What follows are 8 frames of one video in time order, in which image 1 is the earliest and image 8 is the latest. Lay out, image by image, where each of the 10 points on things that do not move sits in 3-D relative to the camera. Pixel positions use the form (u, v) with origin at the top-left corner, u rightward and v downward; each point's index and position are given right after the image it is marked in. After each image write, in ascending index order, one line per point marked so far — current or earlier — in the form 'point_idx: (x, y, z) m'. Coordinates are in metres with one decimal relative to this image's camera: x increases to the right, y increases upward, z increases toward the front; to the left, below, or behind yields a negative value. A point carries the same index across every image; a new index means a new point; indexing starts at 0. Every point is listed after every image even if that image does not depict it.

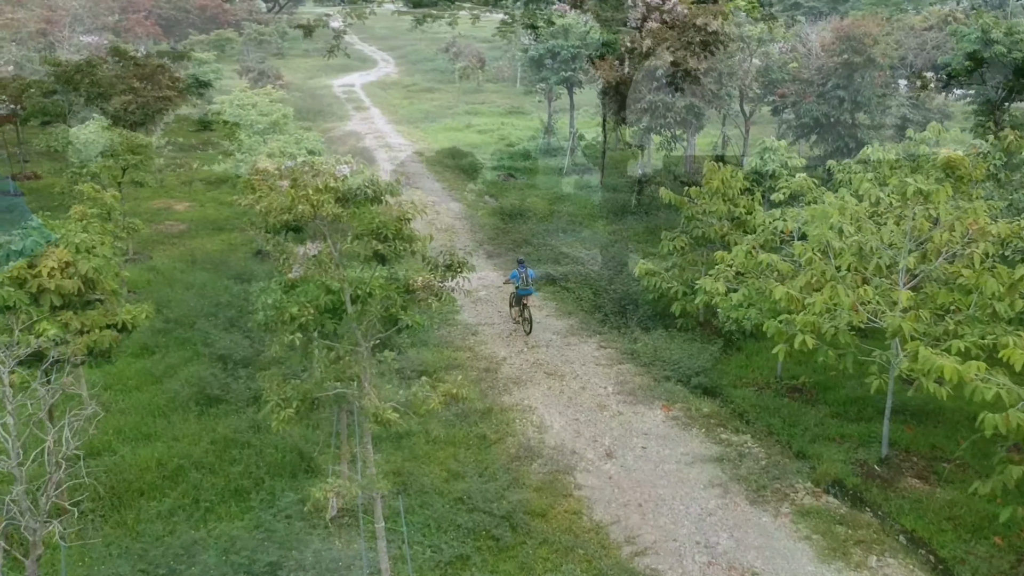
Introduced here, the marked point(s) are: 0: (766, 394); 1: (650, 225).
0: (+2.4, -1.0, +9.4) m
1: (+2.1, +0.9, +15.1) m
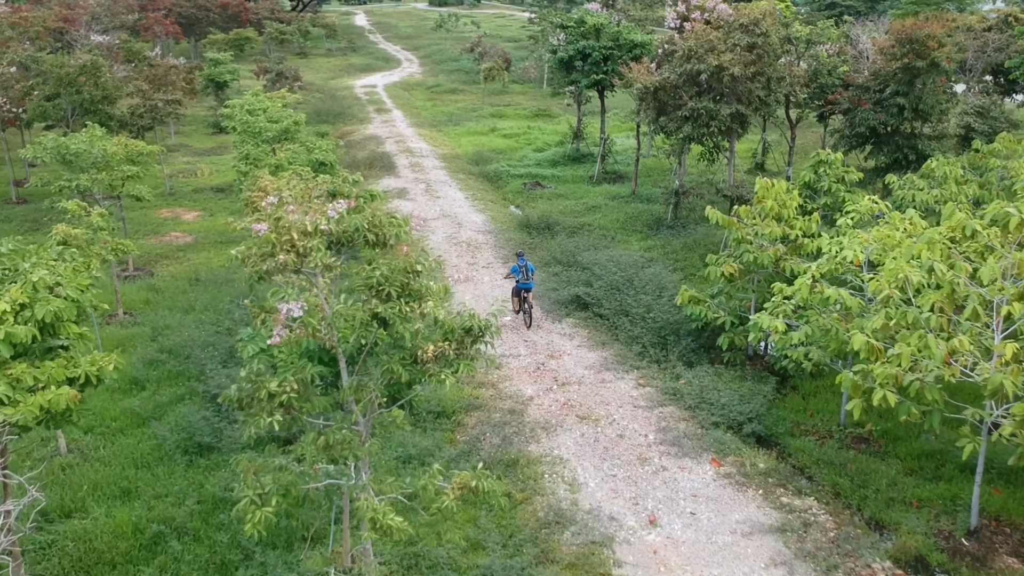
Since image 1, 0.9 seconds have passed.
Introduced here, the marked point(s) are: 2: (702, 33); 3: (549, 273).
0: (+2.6, -1.3, +8.3) m
1: (+2.5, +0.6, +14.0) m
2: (+2.4, +3.2, +12.3) m
3: (+0.5, +0.2, +12.4) m
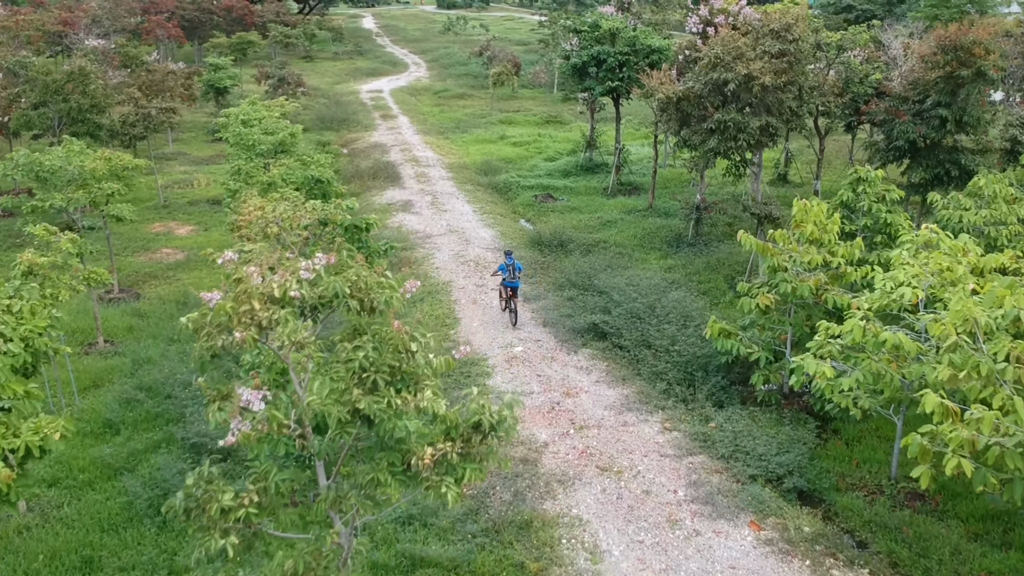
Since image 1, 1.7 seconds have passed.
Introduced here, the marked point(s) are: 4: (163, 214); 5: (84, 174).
0: (+2.7, -1.6, +7.4) m
1: (+2.6, +0.3, +13.1) m
2: (+2.5, +2.9, +11.4) m
3: (+0.6, -0.1, +11.5) m
4: (-5.8, +1.2, +16.5) m
5: (-4.3, +1.2, +10.0) m
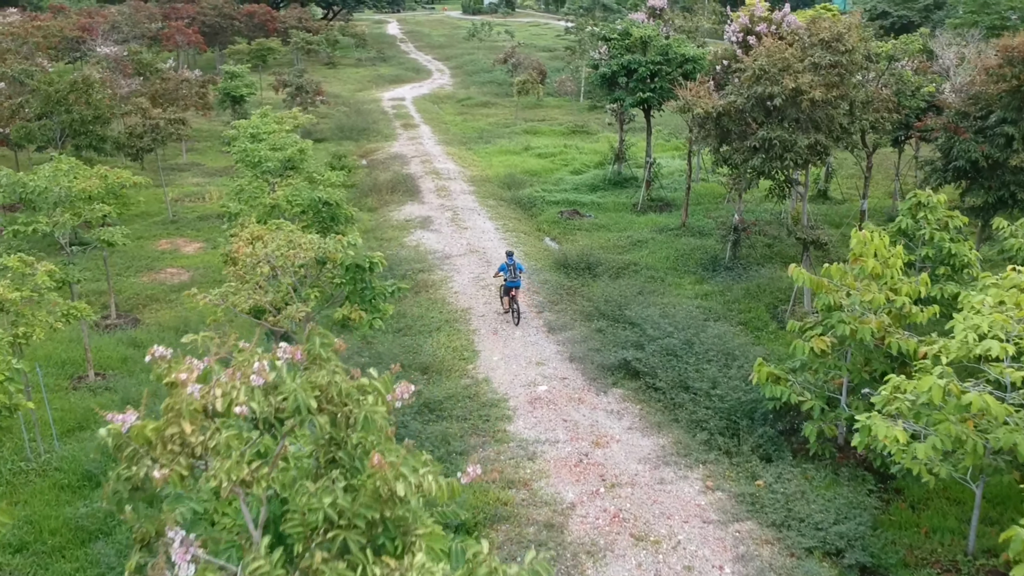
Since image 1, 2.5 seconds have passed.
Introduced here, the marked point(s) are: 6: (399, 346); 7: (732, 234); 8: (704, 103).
0: (+2.9, -1.9, +6.4) m
1: (+2.9, -0.1, +12.2) m
2: (+2.8, +2.5, +10.5) m
3: (+0.9, -0.4, +10.6) m
4: (-5.5, +0.9, +15.8) m
5: (-4.1, +0.9, +9.2) m
6: (-1.2, -0.6, +10.4) m
7: (+3.0, +0.7, +13.3) m
8: (+2.2, +2.0, +11.0) m
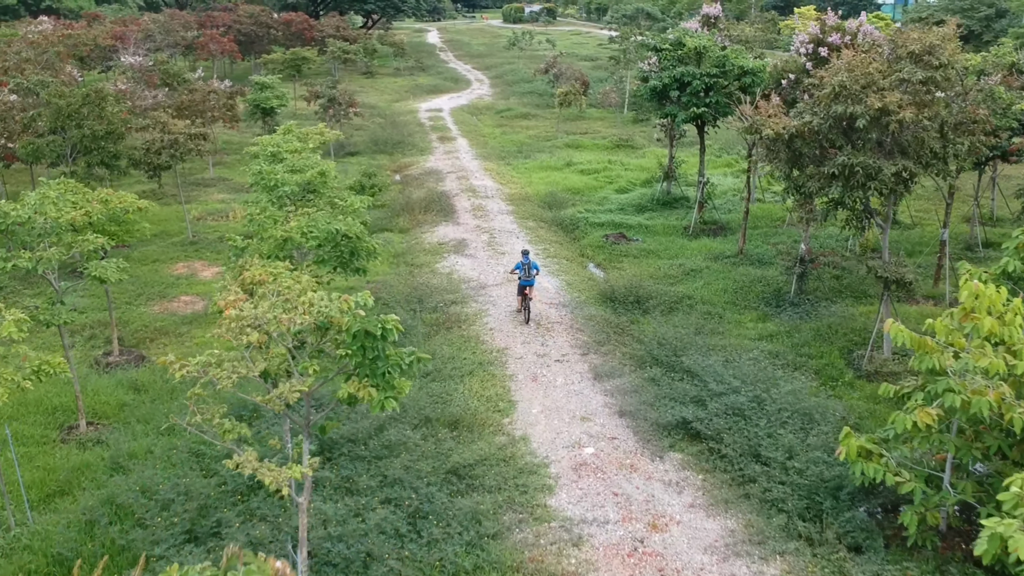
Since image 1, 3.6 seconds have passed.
0: (+3.1, -2.3, +5.1) m
1: (+3.4, -0.5, +10.9) m
2: (+3.2, +2.1, +9.2) m
3: (+1.3, -0.9, +9.4) m
4: (-4.8, +0.5, +14.8) m
5: (-3.7, +0.5, +8.2) m
6: (-0.8, -1.0, +9.3) m
7: (+3.5, +0.3, +12.0) m
8: (+2.6, +1.6, +9.8) m
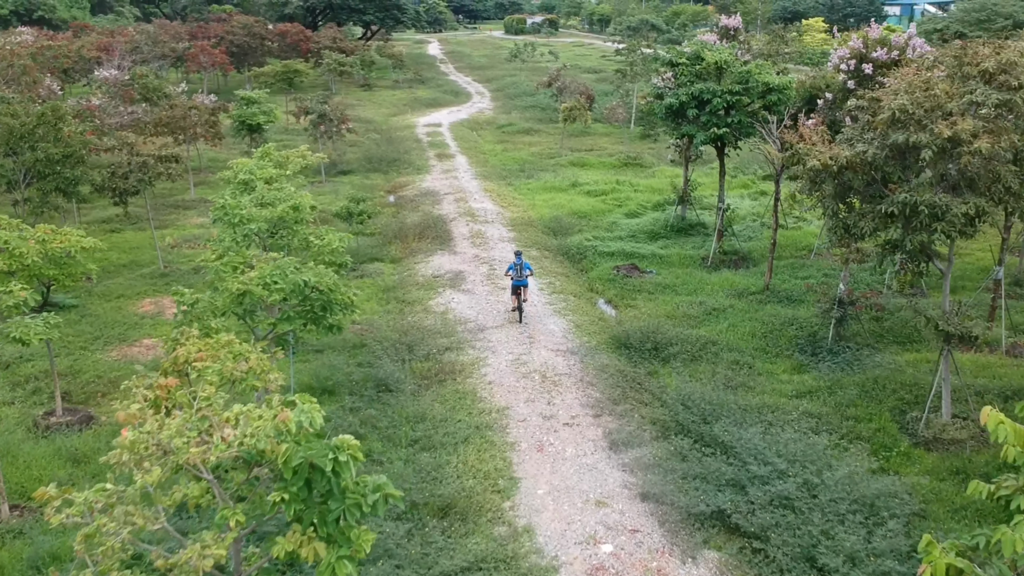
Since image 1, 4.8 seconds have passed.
0: (+3.1, -2.7, +3.7) m
1: (+3.4, -1.0, +9.5) m
2: (+3.2, +1.6, +7.9) m
3: (+1.3, -1.3, +8.0) m
4: (-4.8, 0.0, +13.4) m
5: (-3.7, +0.1, +6.8) m
6: (-0.8, -1.4, +7.9) m
7: (+3.5, -0.2, +10.6) m
8: (+2.6, +1.1, +8.4) m
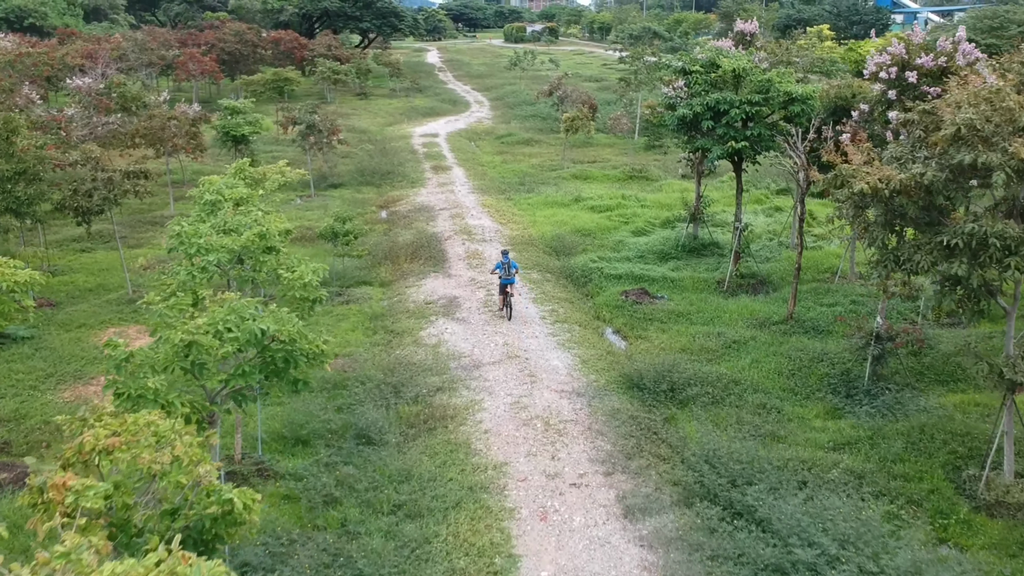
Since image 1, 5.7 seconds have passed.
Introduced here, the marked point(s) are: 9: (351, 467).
0: (+3.1, -3.0, +2.6) m
1: (+3.4, -1.3, +8.3) m
2: (+3.2, +1.3, +6.8) m
3: (+1.3, -1.6, +6.9) m
4: (-4.8, -0.3, +12.3) m
5: (-3.7, -0.2, +5.7) m
6: (-0.8, -1.7, +6.7) m
7: (+3.5, -0.6, +9.5) m
8: (+2.6, +0.8, +7.3) m
9: (-1.3, -1.4, +7.9) m
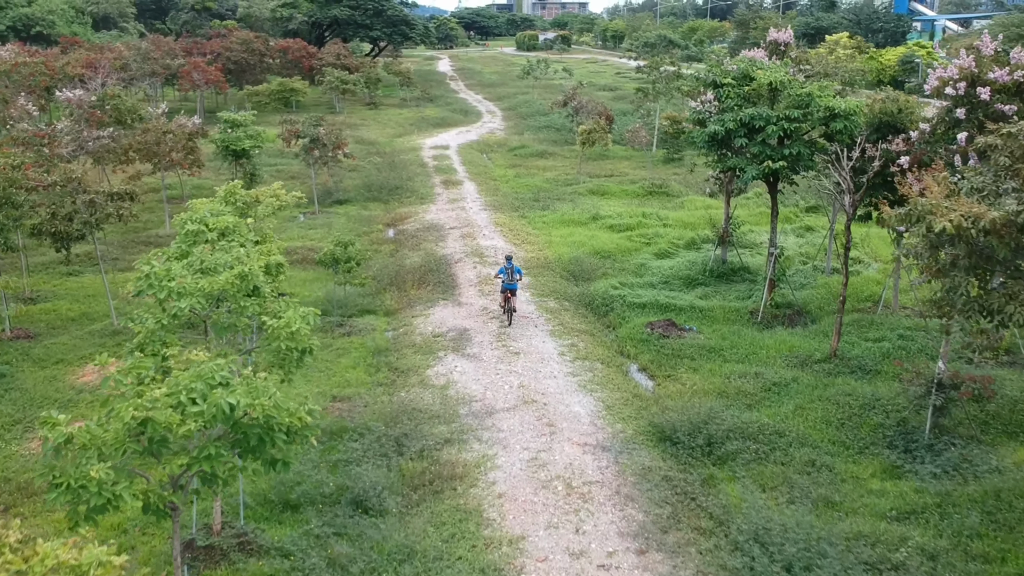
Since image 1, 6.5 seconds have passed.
0: (+3.2, -3.3, +1.5) m
1: (+3.5, -1.7, +7.3) m
2: (+3.3, +1.0, +5.7) m
3: (+1.4, -2.0, +5.8) m
4: (-4.6, -0.7, +11.3) m
5: (-3.6, -0.5, +4.7) m
6: (-0.7, -2.1, +5.7) m
7: (+3.6, -0.9, +8.4) m
8: (+2.7, +0.5, +6.3) m
9: (-1.2, -1.8, +6.9) m
